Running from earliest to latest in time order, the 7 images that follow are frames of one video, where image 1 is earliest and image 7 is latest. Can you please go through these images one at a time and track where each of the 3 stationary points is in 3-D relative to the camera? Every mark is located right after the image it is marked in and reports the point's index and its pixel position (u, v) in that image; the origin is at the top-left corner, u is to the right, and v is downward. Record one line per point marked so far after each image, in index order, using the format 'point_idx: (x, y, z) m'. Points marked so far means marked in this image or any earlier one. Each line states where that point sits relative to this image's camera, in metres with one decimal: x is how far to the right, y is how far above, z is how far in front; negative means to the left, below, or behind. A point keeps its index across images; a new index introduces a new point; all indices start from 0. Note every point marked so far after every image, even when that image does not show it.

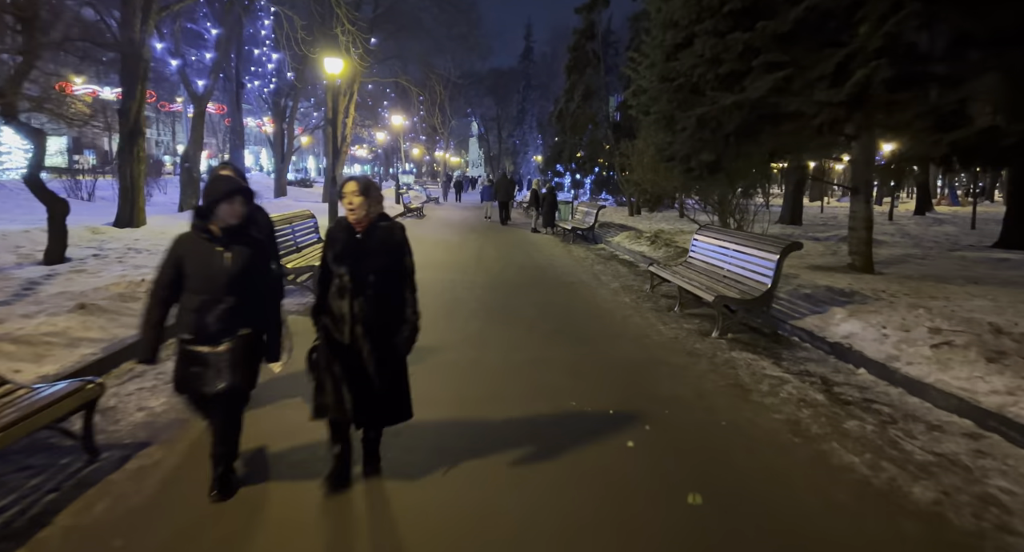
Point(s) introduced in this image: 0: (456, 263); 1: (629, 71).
0: (-1.5, +0.4, +11.6) m
1: (+3.9, +6.8, +15.8) m
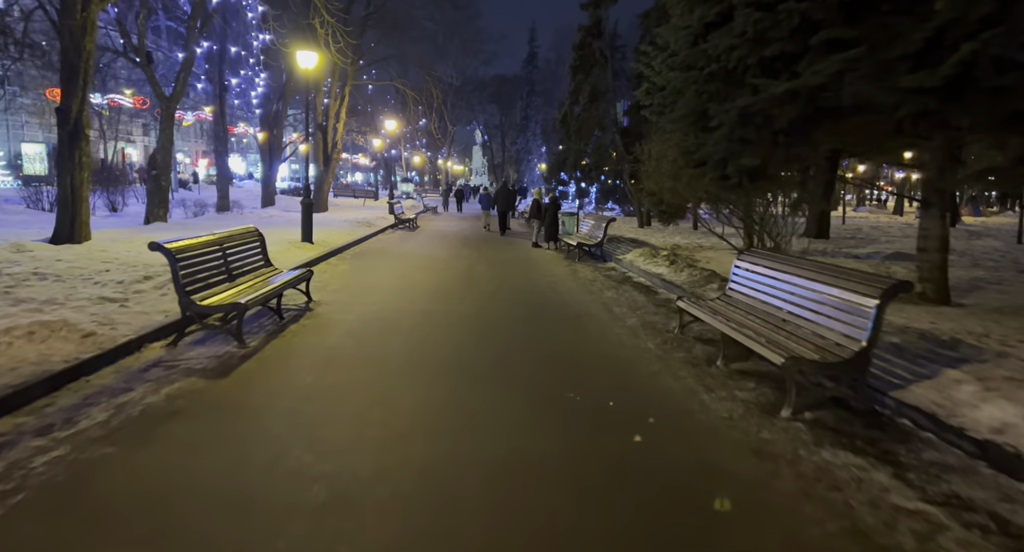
0: (-1.6, -0.1, +9.9) m
1: (+3.9, +6.2, +14.2) m
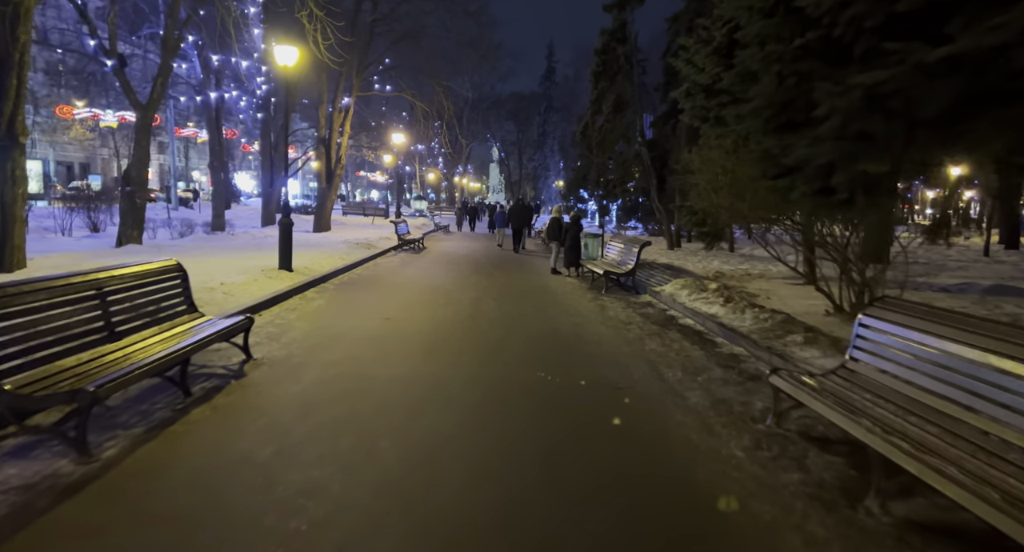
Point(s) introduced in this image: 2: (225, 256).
0: (-1.4, -0.8, +7.8) m
1: (+4.3, +5.3, +12.1) m
2: (-8.5, +0.6, +14.1) m
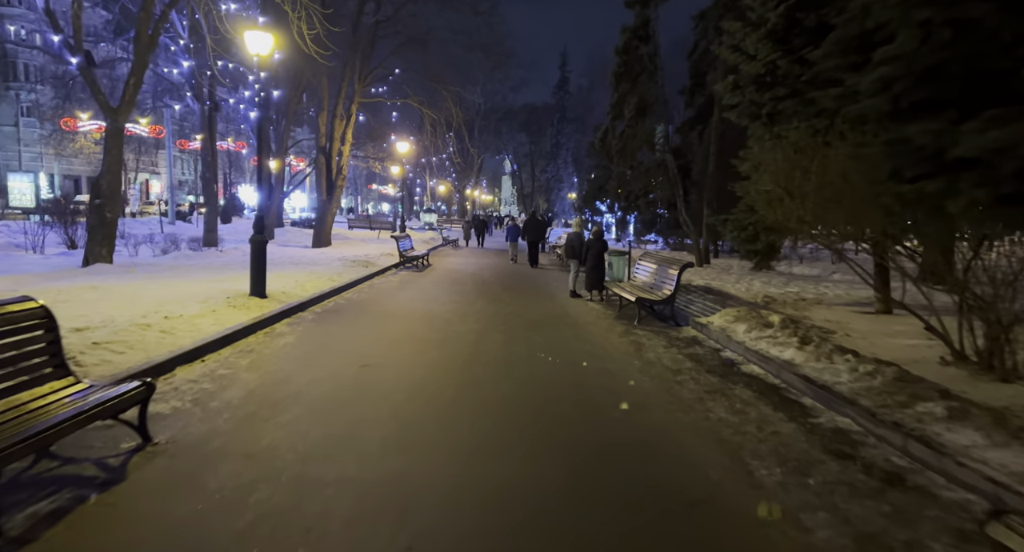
0: (-1.2, -1.2, +6.1) m
1: (+4.6, +4.8, +10.4) m
2: (-8.2, 0.0, +12.5) m
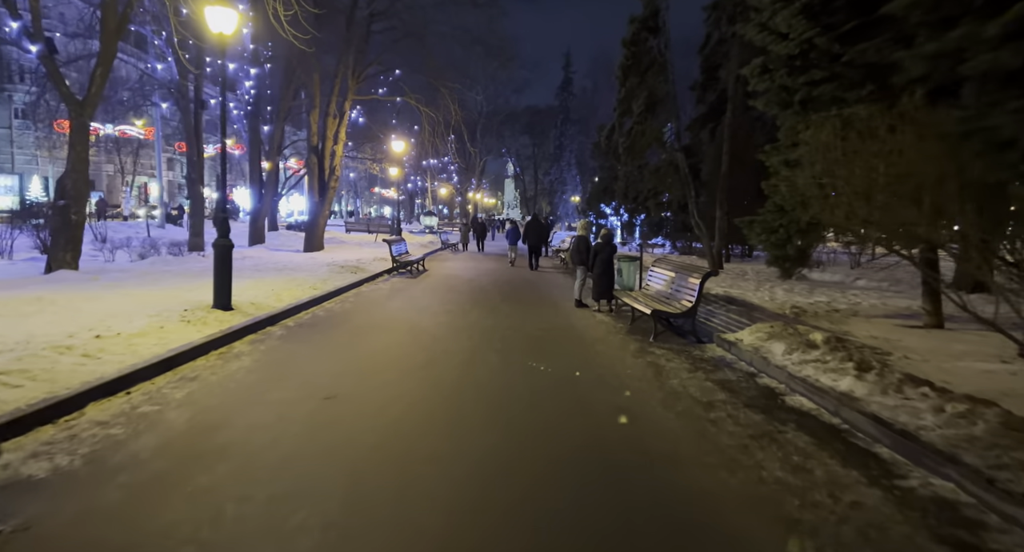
0: (-1.2, -1.4, +4.9) m
1: (+4.5, +4.6, +9.3) m
2: (-8.2, -0.2, +11.4) m
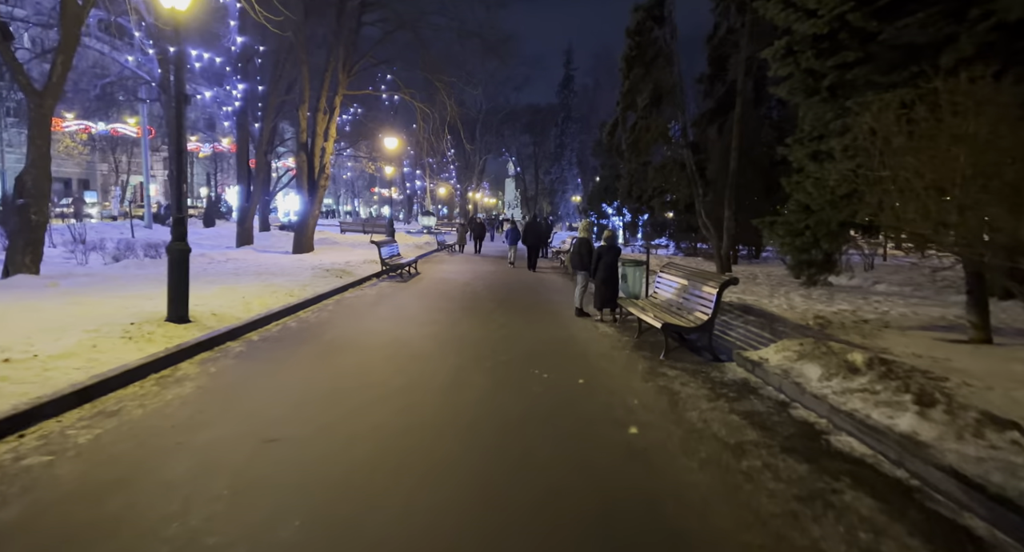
0: (-1.4, -1.5, +4.0) m
1: (+4.4, +4.5, +8.3) m
2: (-8.3, -0.3, +10.5) m
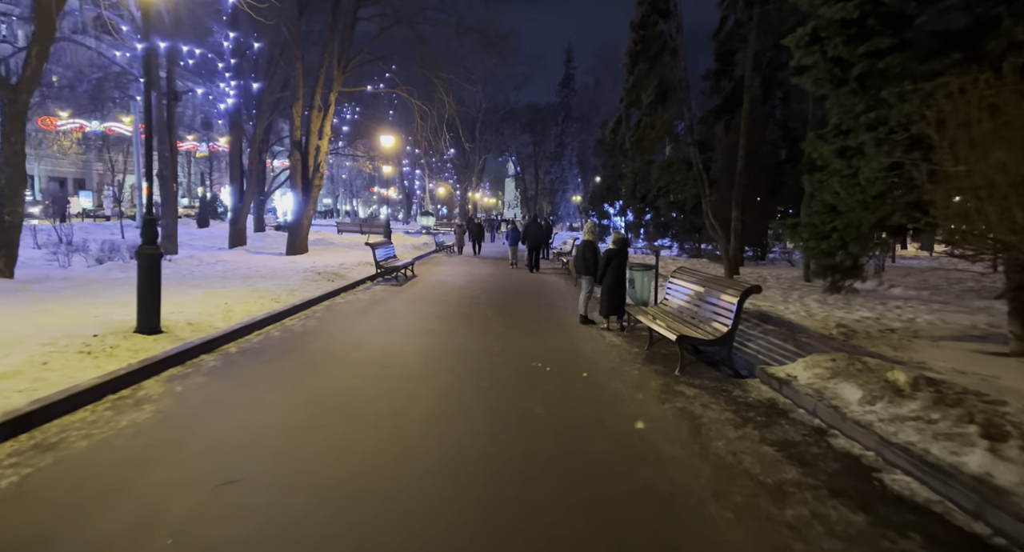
0: (-1.4, -1.6, +3.4) m
1: (+4.4, +4.4, +7.7) m
2: (-8.3, -0.4, +9.9) m
